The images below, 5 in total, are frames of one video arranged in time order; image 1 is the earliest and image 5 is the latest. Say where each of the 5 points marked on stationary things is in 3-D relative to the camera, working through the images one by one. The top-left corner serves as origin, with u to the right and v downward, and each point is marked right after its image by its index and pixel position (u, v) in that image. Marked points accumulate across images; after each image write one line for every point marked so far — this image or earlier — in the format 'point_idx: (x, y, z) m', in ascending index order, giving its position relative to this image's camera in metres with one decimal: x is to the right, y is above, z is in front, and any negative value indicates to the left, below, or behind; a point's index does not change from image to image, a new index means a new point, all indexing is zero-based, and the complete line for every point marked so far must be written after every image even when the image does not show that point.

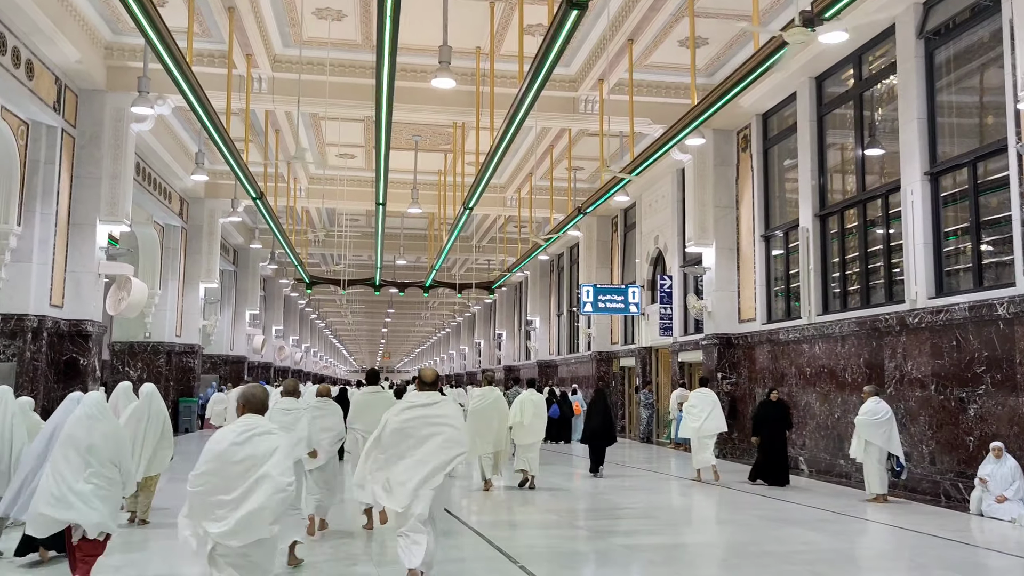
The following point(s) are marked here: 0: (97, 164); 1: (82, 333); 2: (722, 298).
0: (-6.9, +2.0, +13.9) m
1: (-6.9, -0.7, +13.4) m
2: (+3.9, -0.2, +15.4) m
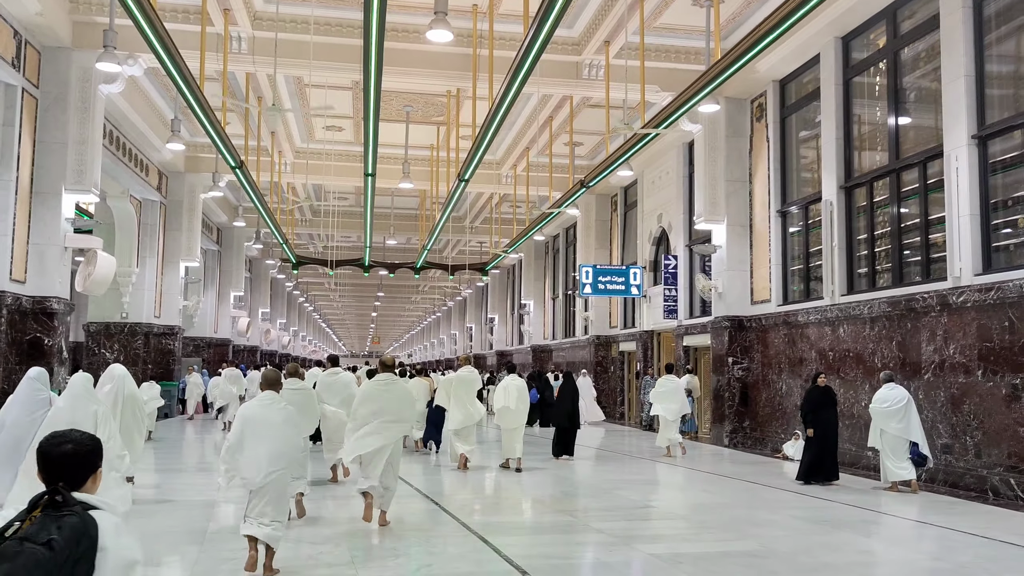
0: (-6.9, +2.4, +12.8) m
1: (-6.9, -0.3, +12.4) m
2: (+3.9, +0.2, +14.5) m
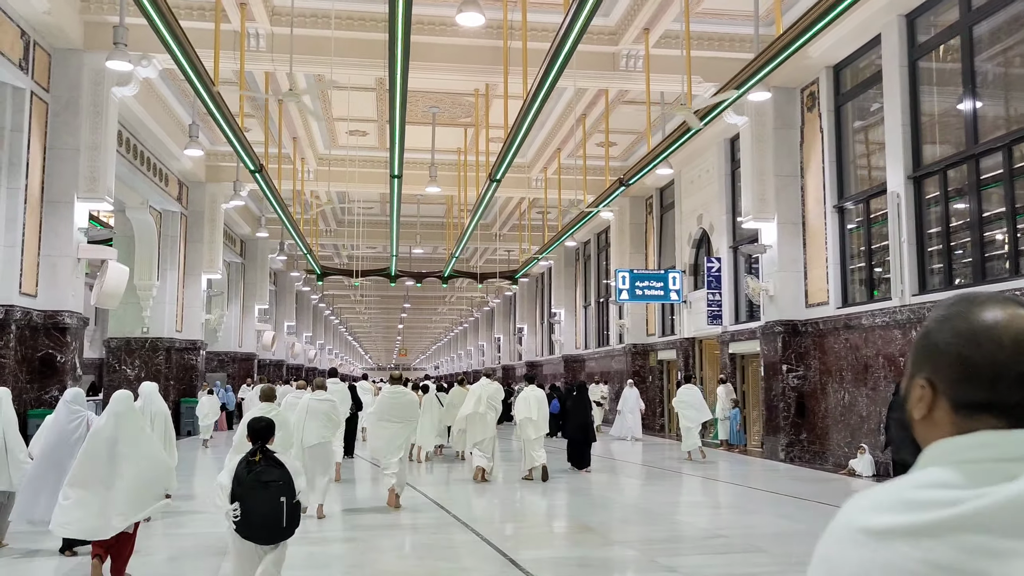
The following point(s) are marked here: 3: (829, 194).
0: (-6.3, +2.2, +12.2) m
1: (-6.4, -0.5, +11.8) m
2: (+4.5, +0.2, +13.6) m
3: (+4.8, +1.4, +12.8) m
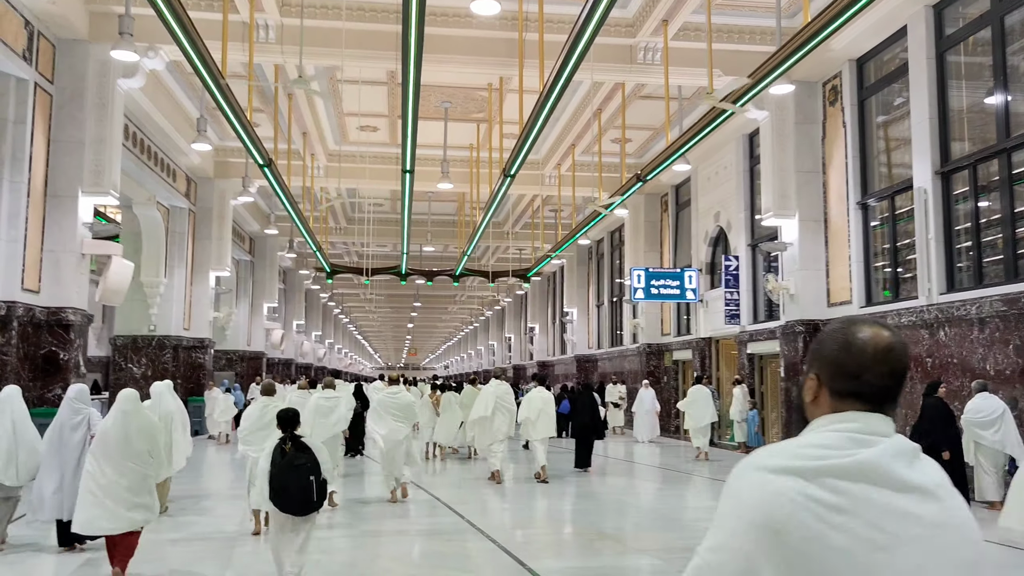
0: (-6.1, +2.3, +11.9) m
1: (-6.2, -0.5, +11.5) m
2: (+4.7, +0.2, +13.2) m
3: (+5.0, +1.5, +12.4) m
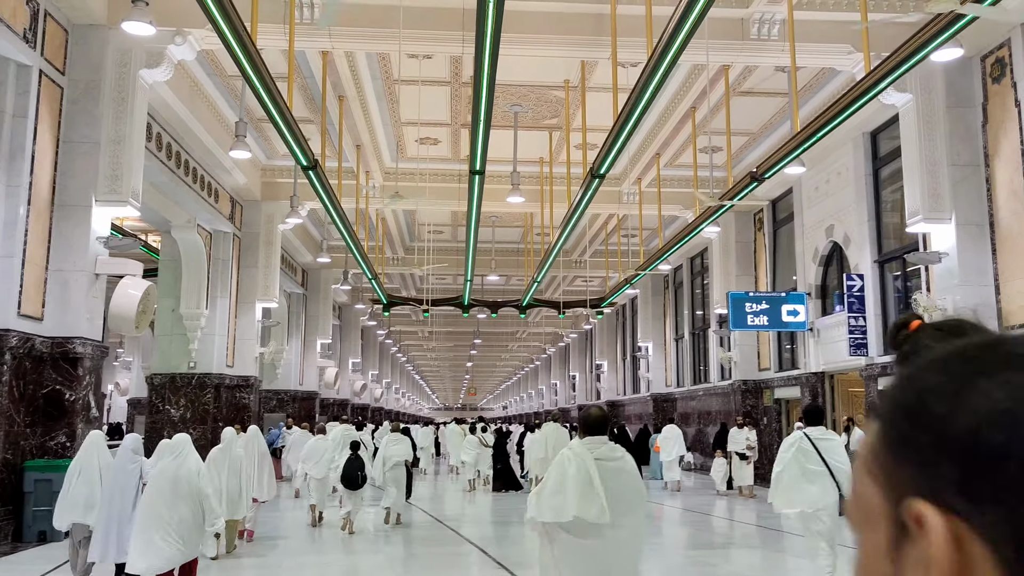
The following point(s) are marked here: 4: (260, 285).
0: (-5.1, +2.0, +10.1) m
1: (-5.1, -0.8, +9.6) m
2: (+5.8, -0.1, +10.6) m
3: (+6.2, +1.2, +9.9) m
4: (-5.4, +0.1, +18.1) m
